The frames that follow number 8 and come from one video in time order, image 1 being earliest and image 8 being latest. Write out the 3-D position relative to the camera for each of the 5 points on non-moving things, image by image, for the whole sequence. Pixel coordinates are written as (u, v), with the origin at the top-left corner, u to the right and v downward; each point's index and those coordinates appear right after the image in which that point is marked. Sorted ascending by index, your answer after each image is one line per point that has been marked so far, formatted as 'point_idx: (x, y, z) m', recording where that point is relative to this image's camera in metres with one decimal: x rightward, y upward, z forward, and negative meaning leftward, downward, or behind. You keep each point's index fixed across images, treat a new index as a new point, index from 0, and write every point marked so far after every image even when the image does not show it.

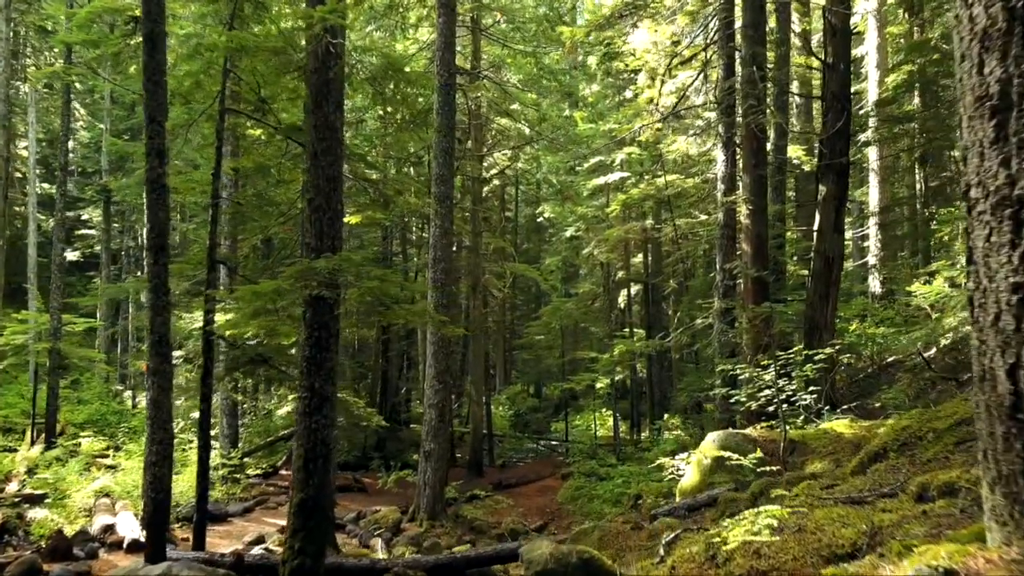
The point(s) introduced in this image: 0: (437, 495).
0: (-1.3, -3.5, +13.2) m
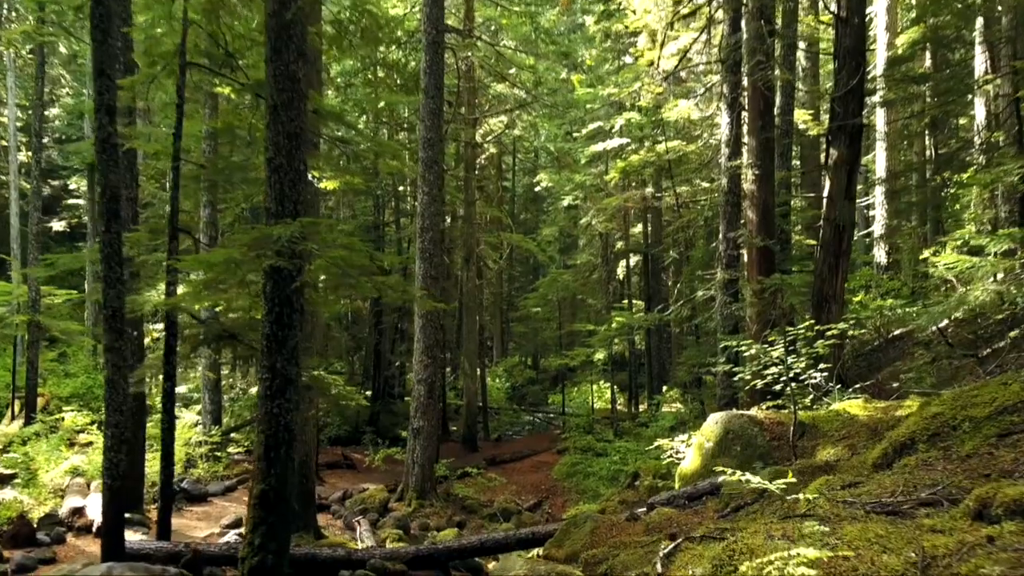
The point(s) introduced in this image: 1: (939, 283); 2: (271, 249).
0: (-1.4, -3.0, +12.7) m
1: (+7.8, +0.1, +14.3) m
2: (-1.7, +0.3, +5.4) m
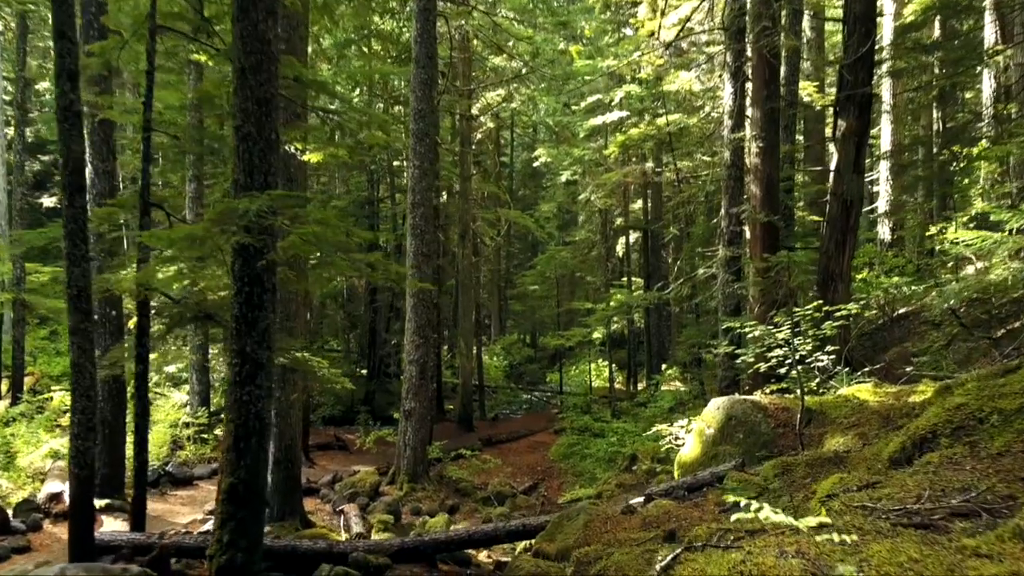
0: (-1.5, -2.7, +12.3) m
1: (+7.8, +0.5, +13.9) m
2: (-1.8, +0.4, +5.0) m
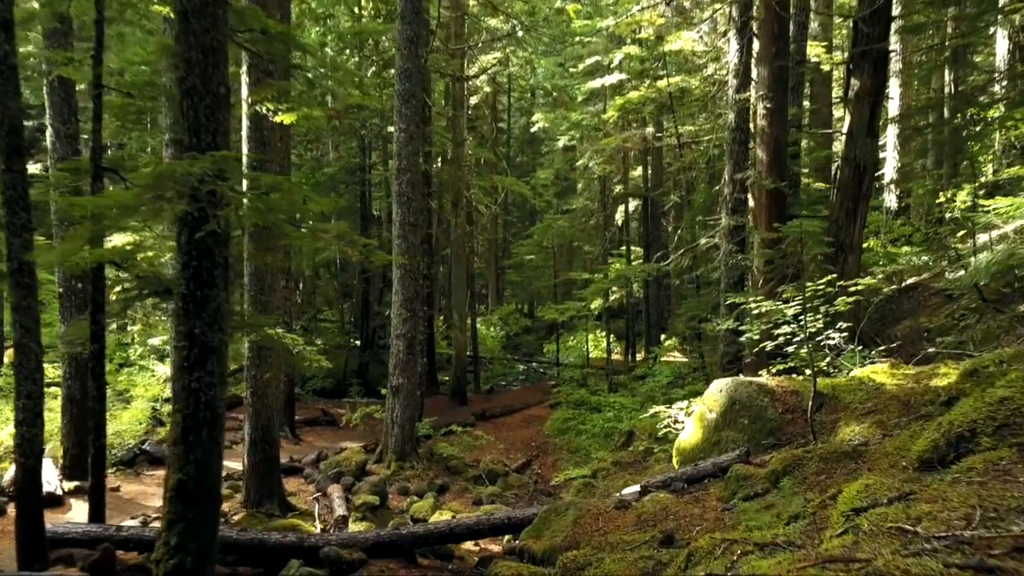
0: (-1.6, -2.2, +11.9) m
1: (+7.6, +1.0, +13.3) m
2: (-1.9, +0.6, +4.4) m
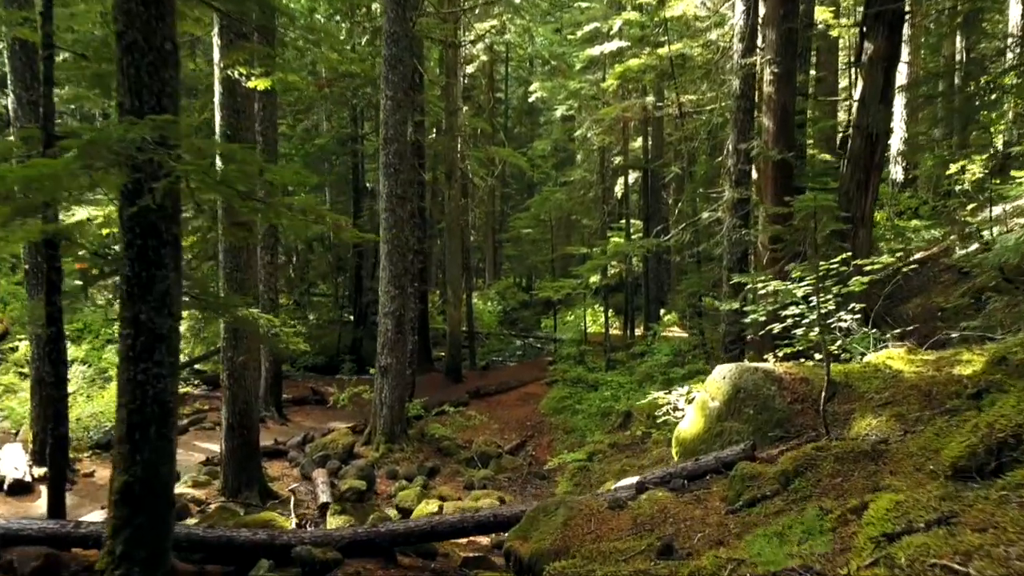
0: (-1.7, -1.9, +11.4) m
1: (+7.5, +1.4, +12.8) m
2: (-2.0, +0.6, +3.9) m
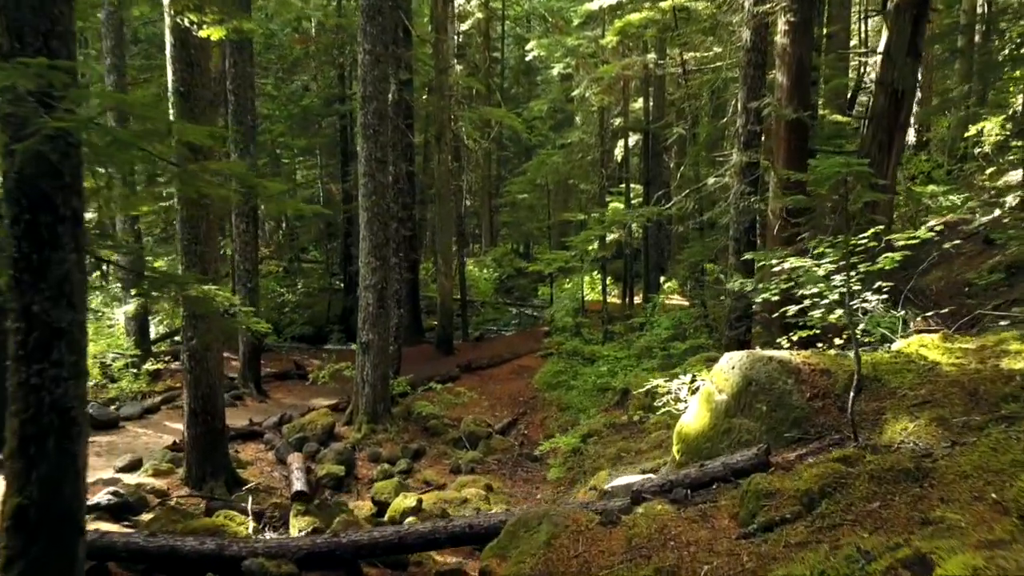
0: (-1.8, -1.5, +10.8) m
1: (+7.4, +1.8, +12.0) m
2: (-2.1, +0.7, +3.1) m
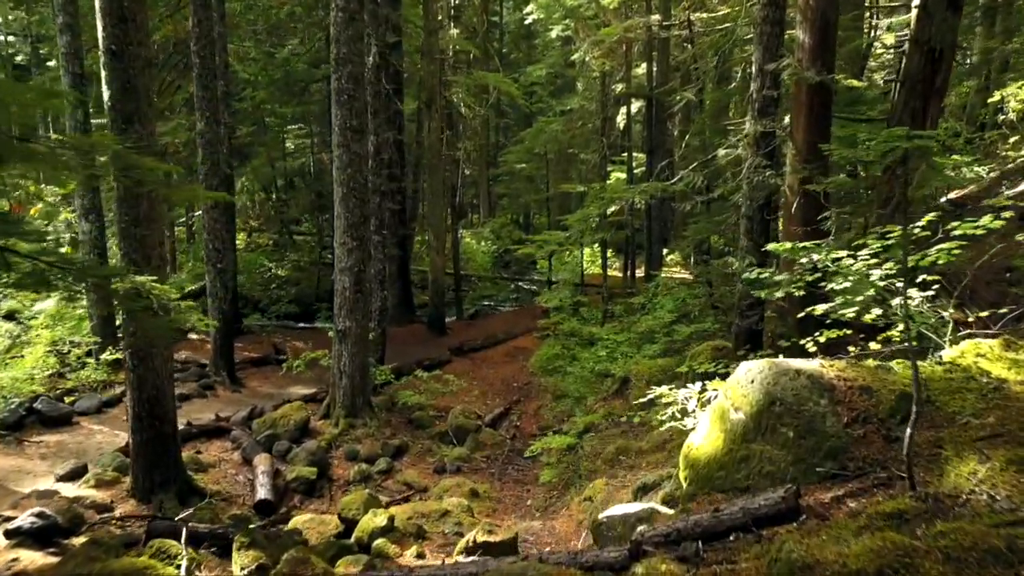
0: (-2.0, -1.2, +9.9) m
1: (+7.3, +2.1, +11.0) m
2: (-2.3, +0.6, +2.2) m
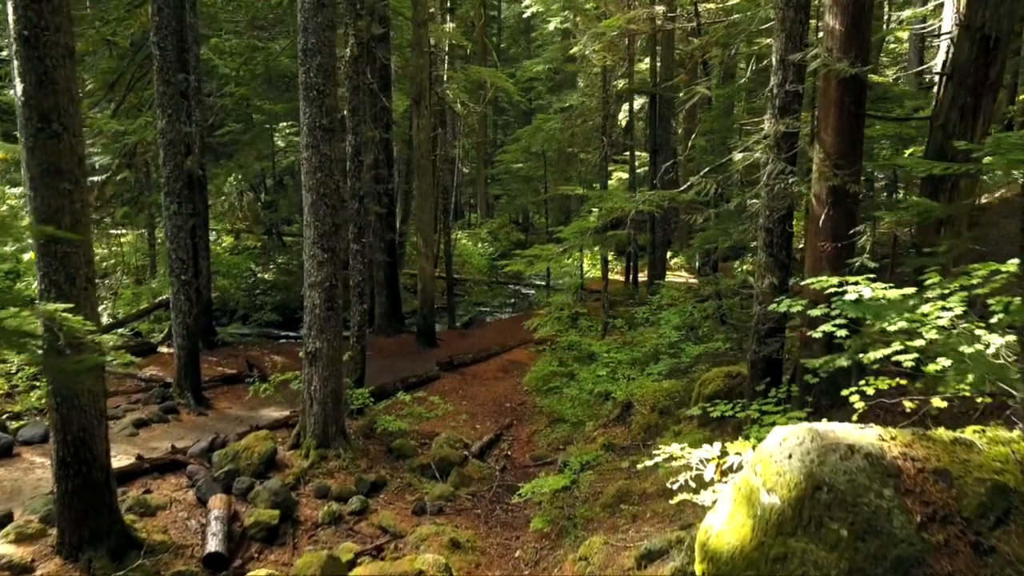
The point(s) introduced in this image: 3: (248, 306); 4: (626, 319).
0: (-2.1, -1.4, +9.0) m
1: (+7.2, +1.9, +10.0) m
2: (-2.4, +0.4, +1.3) m
3: (-6.1, -0.4, +18.0) m
4: (+2.1, -0.6, +14.3) m
